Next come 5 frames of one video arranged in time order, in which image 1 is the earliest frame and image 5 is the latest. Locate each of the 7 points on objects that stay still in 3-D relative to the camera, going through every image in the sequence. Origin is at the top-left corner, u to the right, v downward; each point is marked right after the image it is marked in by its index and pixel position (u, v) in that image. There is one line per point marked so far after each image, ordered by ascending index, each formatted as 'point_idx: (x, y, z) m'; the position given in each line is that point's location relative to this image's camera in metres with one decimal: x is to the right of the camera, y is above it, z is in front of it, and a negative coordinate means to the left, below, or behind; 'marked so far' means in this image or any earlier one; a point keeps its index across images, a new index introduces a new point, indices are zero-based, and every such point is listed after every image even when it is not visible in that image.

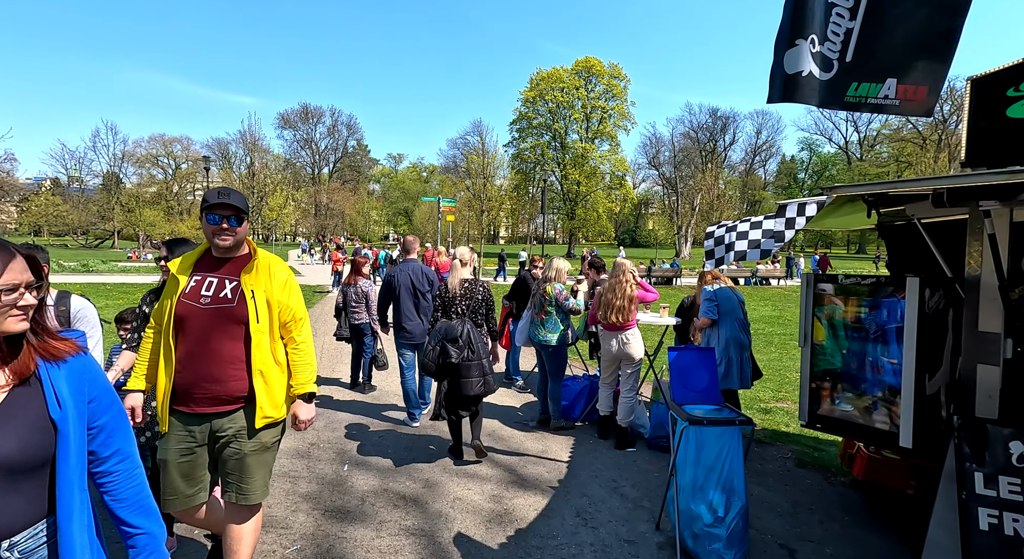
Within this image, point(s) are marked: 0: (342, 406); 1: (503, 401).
0: (-1.7, -1.2, +5.7) m
1: (-0.1, -1.1, +5.3) m
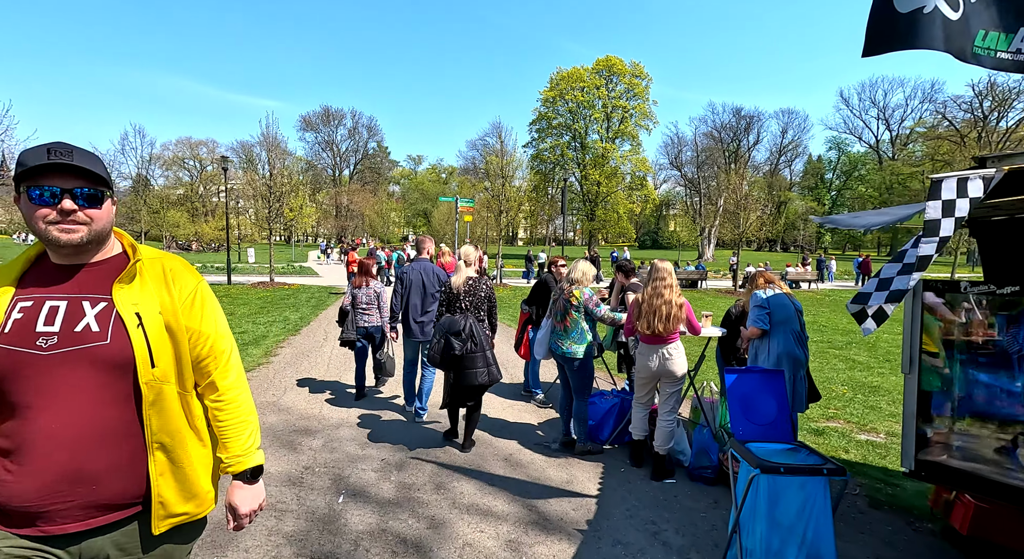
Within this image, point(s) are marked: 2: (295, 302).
0: (-1.5, -1.2, +5.2) m
1: (+0.1, -1.1, +4.8) m
2: (-6.4, -0.7, +17.0) m
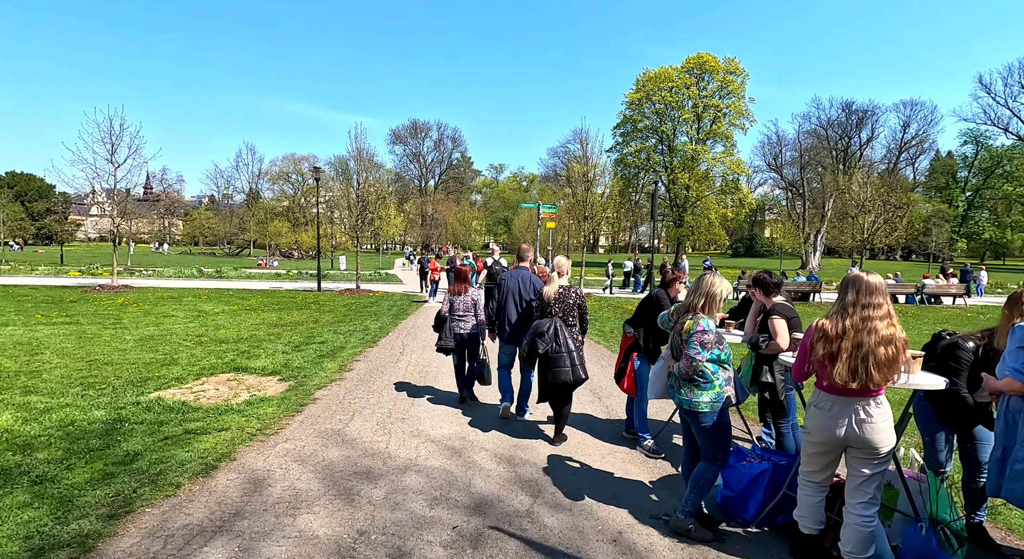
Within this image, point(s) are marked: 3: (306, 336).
0: (-0.7, -1.4, +4.4) m
1: (+0.8, -1.3, +3.8) m
2: (-4.0, -0.9, +16.8) m
3: (-4.4, -1.2, +12.4) m
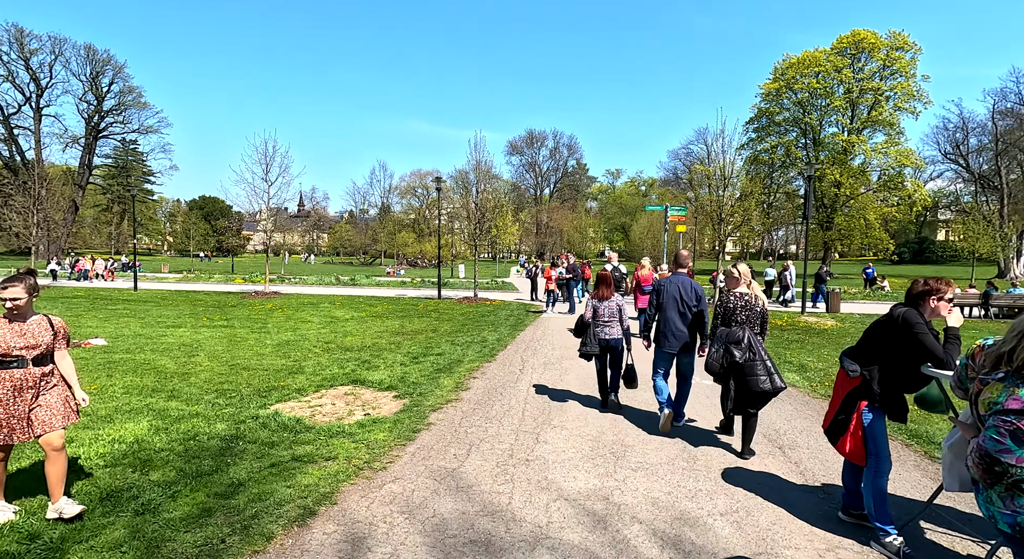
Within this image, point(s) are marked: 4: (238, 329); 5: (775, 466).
0: (+0.2, -1.4, +3.5) m
1: (+1.6, -1.3, +2.5) m
2: (-0.5, -1.2, +16.2) m
3: (-1.8, -1.4, +12.0) m
4: (-8.4, -1.5, +17.8) m
5: (+1.9, -1.3, +4.1) m
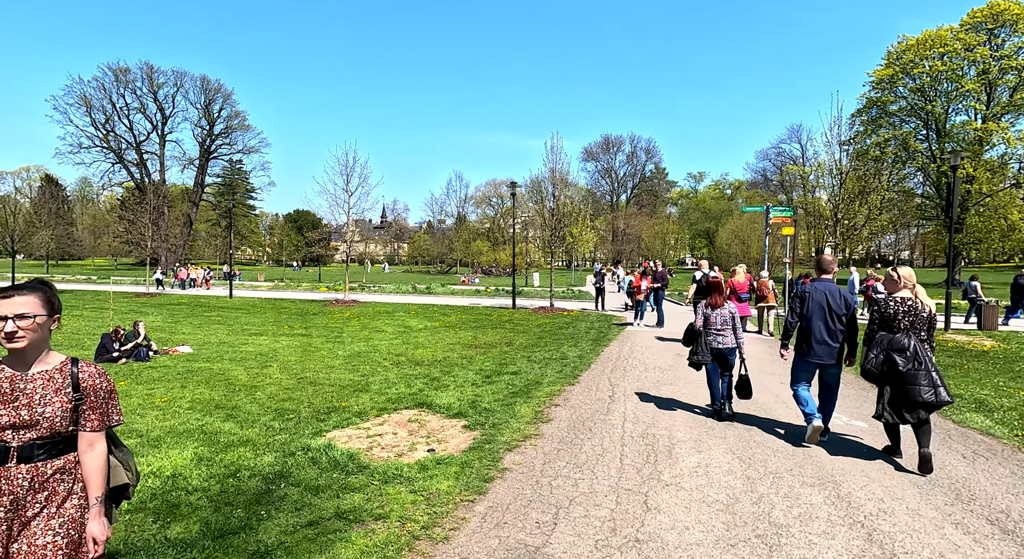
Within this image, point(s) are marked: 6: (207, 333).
0: (+0.7, -1.5, +2.2) m
1: (+1.9, -1.4, +1.1) m
2: (+1.6, -1.4, +15.0) m
3: (-0.2, -1.6, +10.9) m
4: (-6.0, -1.8, +17.5) m
5: (+2.4, -1.4, +2.6) m
6: (-9.8, -1.7, +18.3) m
